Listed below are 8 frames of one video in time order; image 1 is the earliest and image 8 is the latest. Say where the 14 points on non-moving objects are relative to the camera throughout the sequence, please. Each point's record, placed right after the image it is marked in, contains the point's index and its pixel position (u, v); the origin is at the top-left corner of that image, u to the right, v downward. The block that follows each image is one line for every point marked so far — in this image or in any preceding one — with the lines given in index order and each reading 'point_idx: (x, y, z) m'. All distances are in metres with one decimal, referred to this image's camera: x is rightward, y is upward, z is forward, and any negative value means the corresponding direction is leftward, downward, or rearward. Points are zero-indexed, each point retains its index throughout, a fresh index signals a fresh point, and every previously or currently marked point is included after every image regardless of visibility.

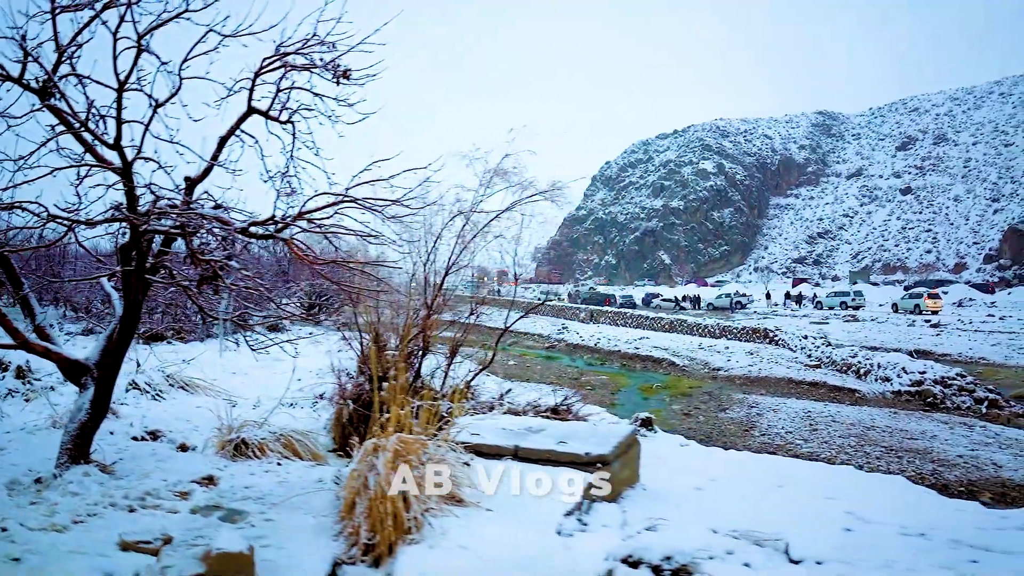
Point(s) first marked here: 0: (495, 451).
0: (-0.2, -1.6, +5.9) m
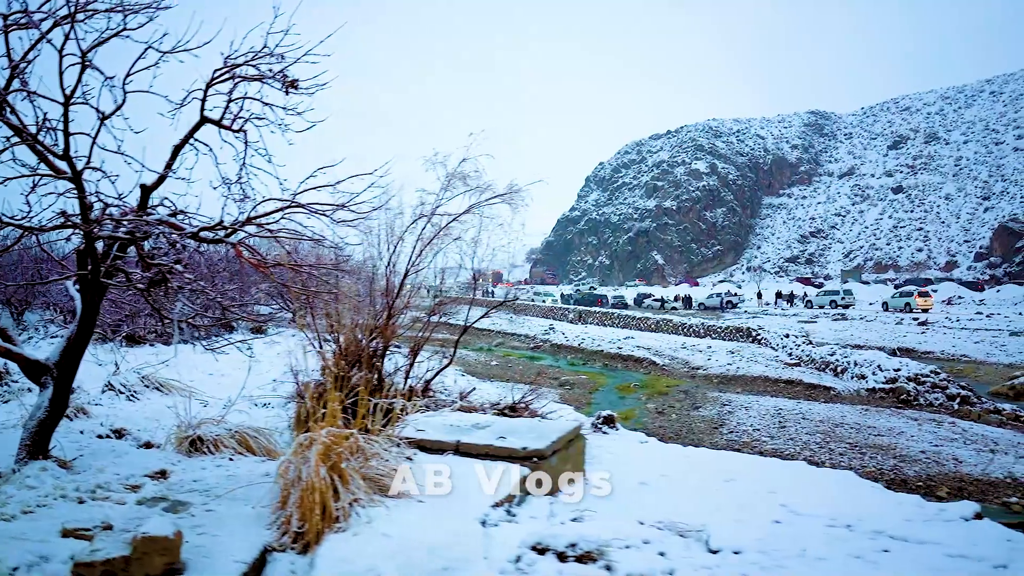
0: (-0.8, -1.6, +6.1) m
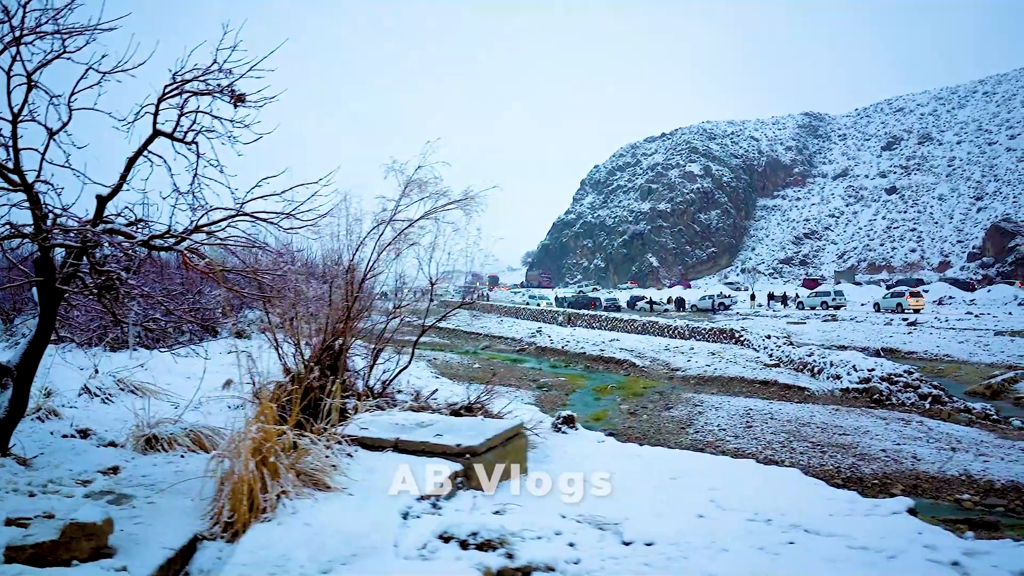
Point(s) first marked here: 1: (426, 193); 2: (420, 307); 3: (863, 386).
0: (-1.4, -1.6, +6.4) m
1: (-1.2, +1.4, +8.7) m
2: (-1.4, -0.3, +9.4) m
3: (+8.4, -2.4, +14.5) m
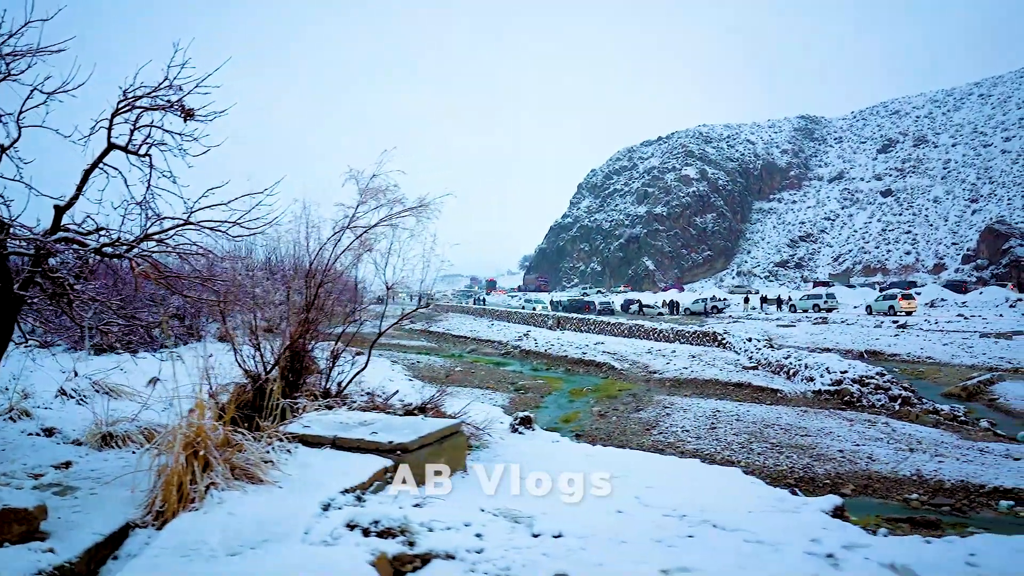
0: (-2.2, -1.7, +6.7) m
1: (-1.9, +1.3, +9.0) m
2: (-2.1, -0.4, +9.8) m
3: (+7.8, -2.4, +14.7) m
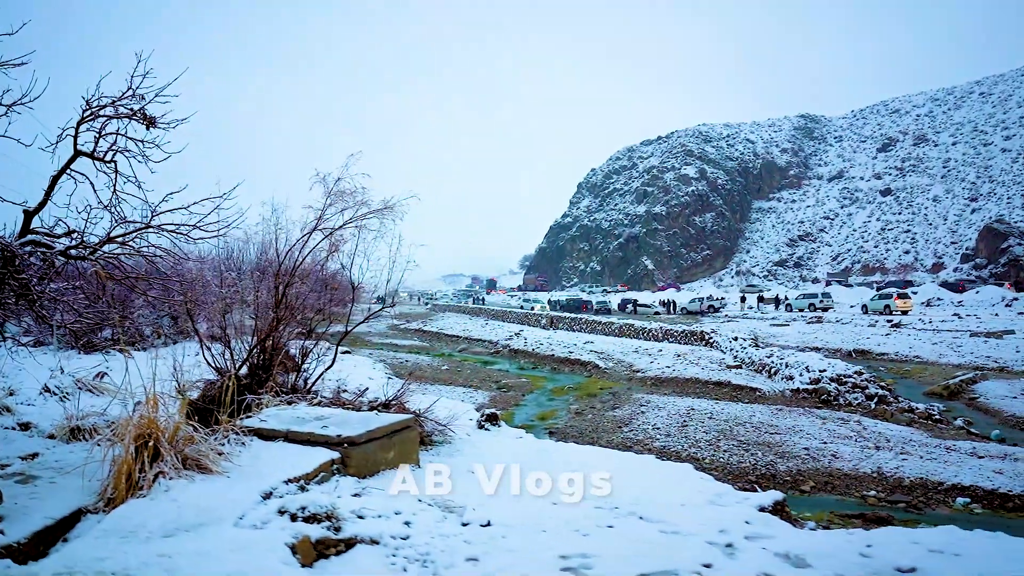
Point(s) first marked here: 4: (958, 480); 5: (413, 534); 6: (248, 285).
0: (-2.8, -1.7, +7.0) m
1: (-2.5, +1.3, +9.3) m
2: (-2.7, -0.4, +10.1) m
3: (+7.4, -2.4, +14.8) m
4: (+7.2, -3.1, +9.7) m
5: (-0.9, -2.1, +5.2) m
6: (-4.0, 0.0, +9.2) m
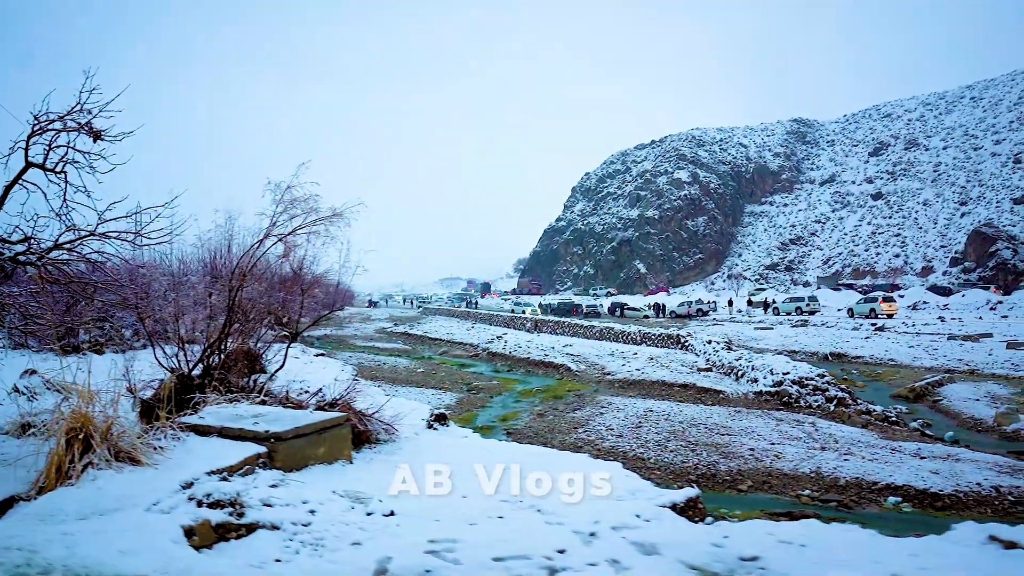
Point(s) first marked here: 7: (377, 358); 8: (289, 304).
0: (-3.7, -1.7, +7.4) m
1: (-3.4, +1.2, +9.7) m
2: (-3.6, -0.4, +10.5) m
3: (+6.6, -2.5, +15.0) m
4: (+6.3, -3.2, +9.9) m
5: (-1.8, -2.2, +5.6) m
6: (-4.9, 0.0, +9.6) m
7: (-4.2, -2.2, +19.0) m
8: (-3.9, -0.3, +10.6) m
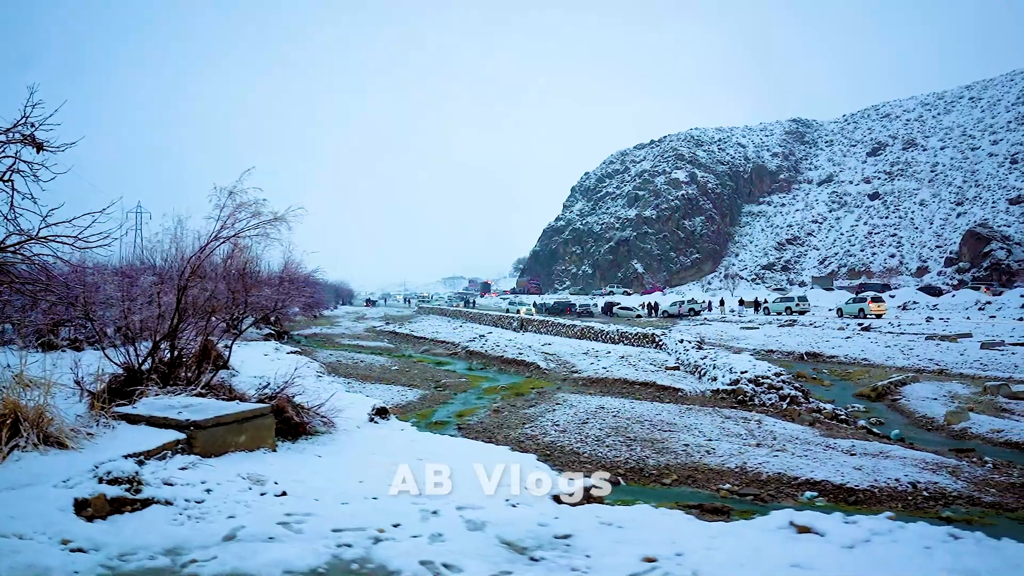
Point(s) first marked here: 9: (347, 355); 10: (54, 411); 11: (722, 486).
0: (-5.0, -1.8, +8.0) m
1: (-4.6, +1.2, +10.3) m
2: (-4.7, -0.4, +11.1) m
3: (+5.6, -2.5, +15.3) m
4: (+5.1, -3.2, +10.2) m
5: (-3.1, -2.2, +6.2) m
6: (-6.1, 0.0, +10.3) m
7: (-5.1, -2.2, +19.6) m
8: (-5.0, -0.3, +11.2) m
9: (-5.3, -2.2, +19.7) m
10: (-5.7, -1.6, +7.6) m
11: (+3.5, -3.3, +10.1) m
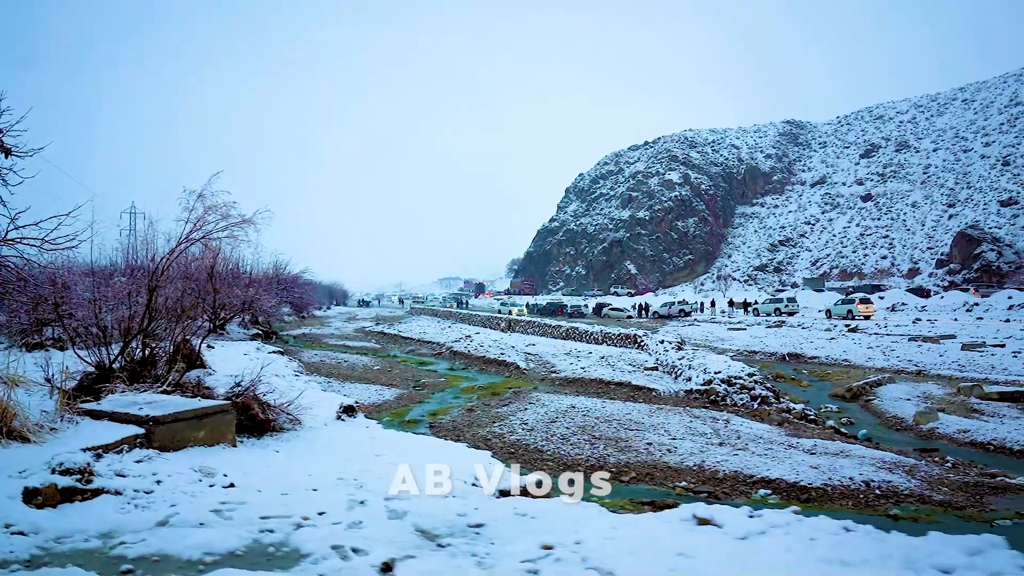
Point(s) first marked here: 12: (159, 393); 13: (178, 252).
0: (-5.7, -1.8, +8.3) m
1: (-5.2, +1.2, +10.6) m
2: (-5.3, -0.4, +11.3) m
3: (+5.0, -2.6, +15.4) m
4: (+4.5, -3.2, +10.4) m
5: (-3.9, -2.2, +6.4) m
6: (-6.7, 0.0, +10.5) m
7: (-5.6, -2.2, +19.9) m
8: (-5.7, -0.3, +11.5) m
9: (-5.8, -2.2, +19.9) m
10: (-6.4, -1.6, +7.8) m
11: (+2.8, -3.3, +10.2) m
12: (-5.5, -1.6, +9.3) m
13: (-5.9, +0.5, +10.5) m
